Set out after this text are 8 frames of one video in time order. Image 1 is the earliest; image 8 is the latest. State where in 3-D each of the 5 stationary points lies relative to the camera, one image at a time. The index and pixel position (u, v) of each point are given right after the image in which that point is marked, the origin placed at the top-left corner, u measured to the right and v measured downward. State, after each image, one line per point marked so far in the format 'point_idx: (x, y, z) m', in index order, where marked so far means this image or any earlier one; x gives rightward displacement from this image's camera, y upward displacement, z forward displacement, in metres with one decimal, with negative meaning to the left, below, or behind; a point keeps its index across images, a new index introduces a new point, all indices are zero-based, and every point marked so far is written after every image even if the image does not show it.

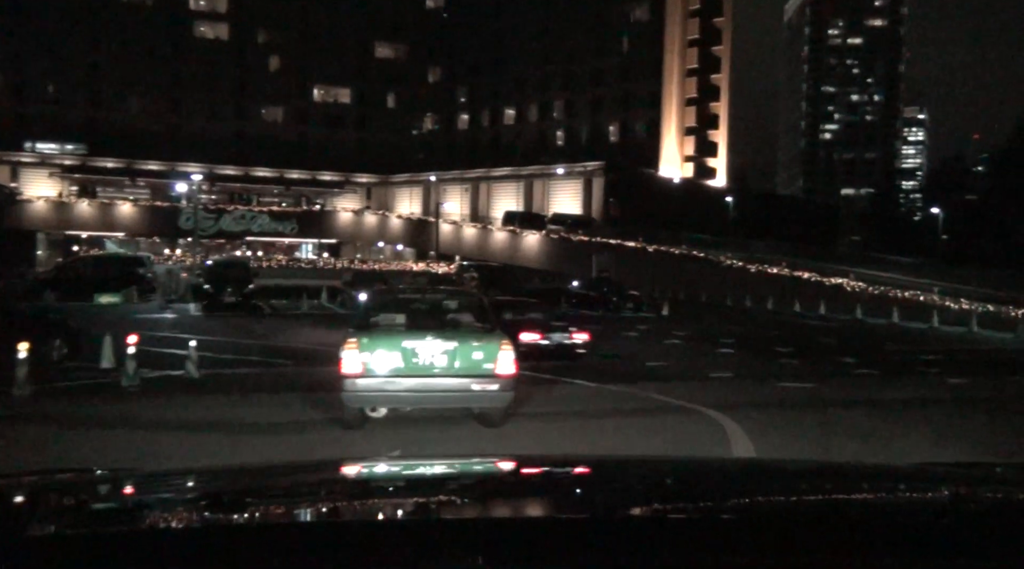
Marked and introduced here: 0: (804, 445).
0: (+4.1, -2.2, +13.2) m
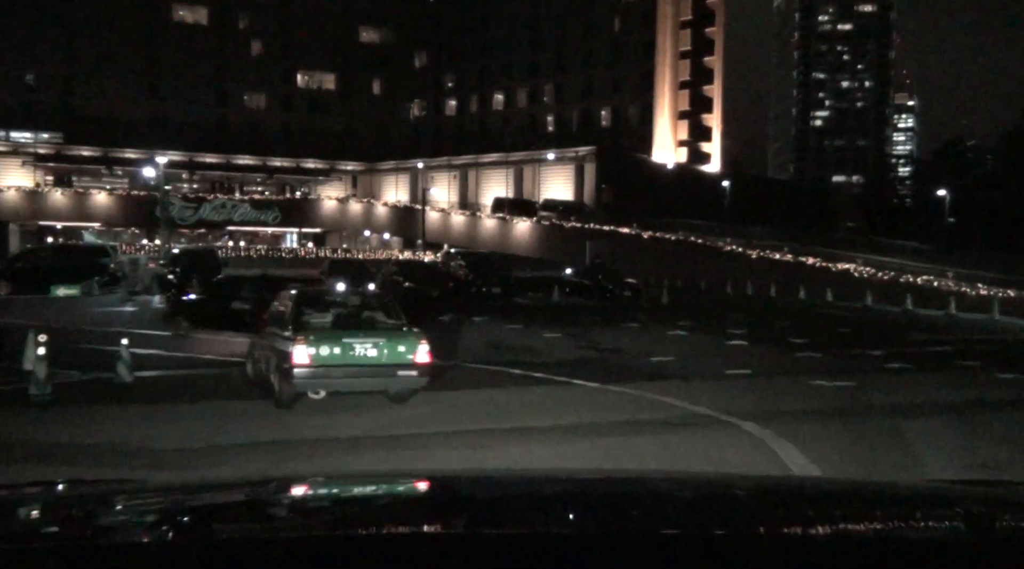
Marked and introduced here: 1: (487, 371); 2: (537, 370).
0: (+3.9, -1.9, +10.8) m
1: (-0.5, -1.8, +20.0) m
2: (+0.5, -1.8, +20.4) m
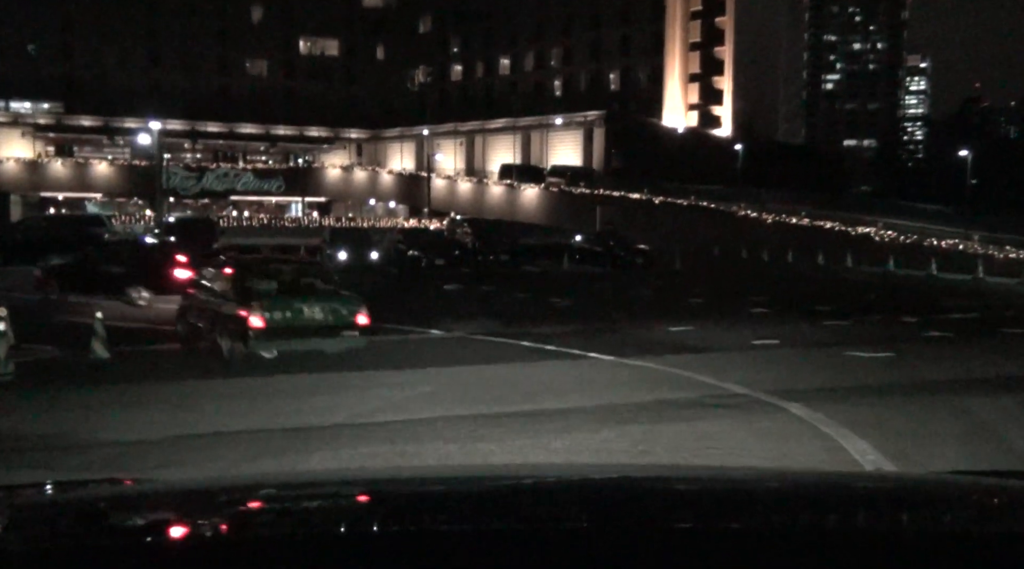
0: (+4.0, -1.5, +9.5) m
1: (-0.3, -1.2, +18.8) m
2: (+0.7, -1.1, +19.2) m
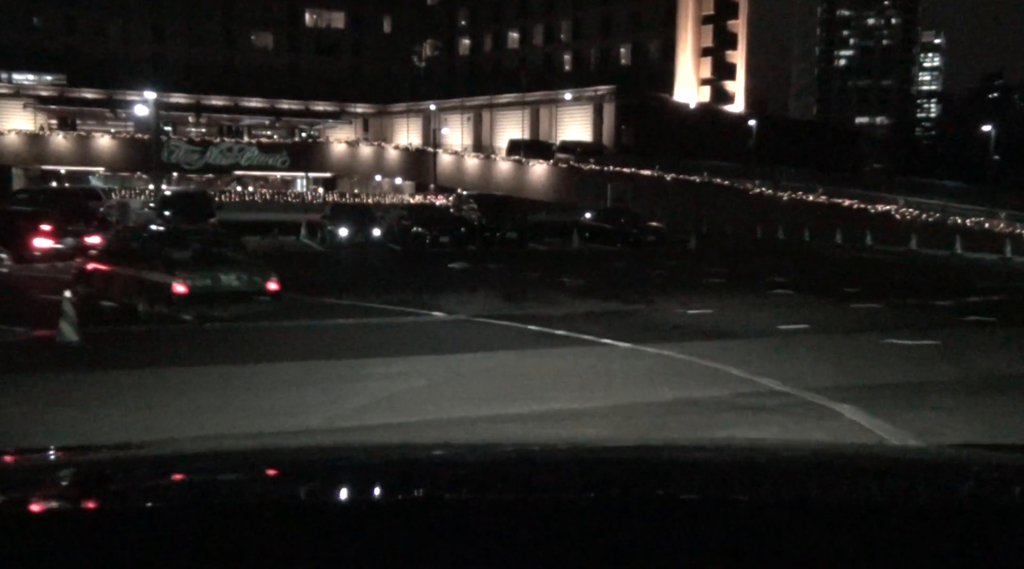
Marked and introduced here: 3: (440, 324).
0: (+4.1, -1.4, +8.3) m
1: (-0.2, -0.8, +17.6) m
2: (+0.9, -0.7, +18.0) m
3: (-1.3, -0.8, +18.6) m
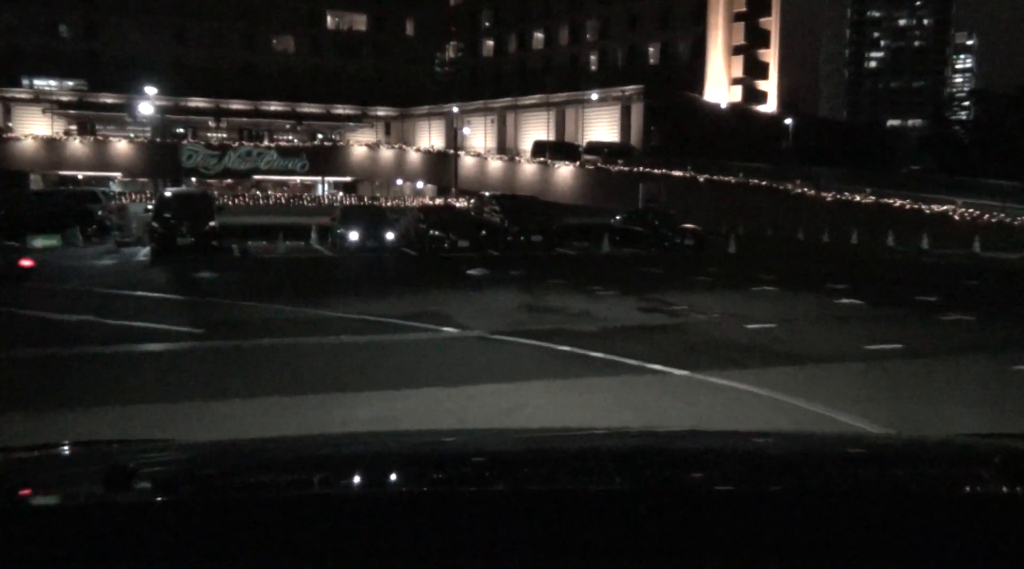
0: (+4.2, -1.5, +5.6) m
1: (+0.2, -0.9, +15.0) m
2: (+1.3, -0.9, +15.3) m
3: (-0.9, -0.9, +16.0) m
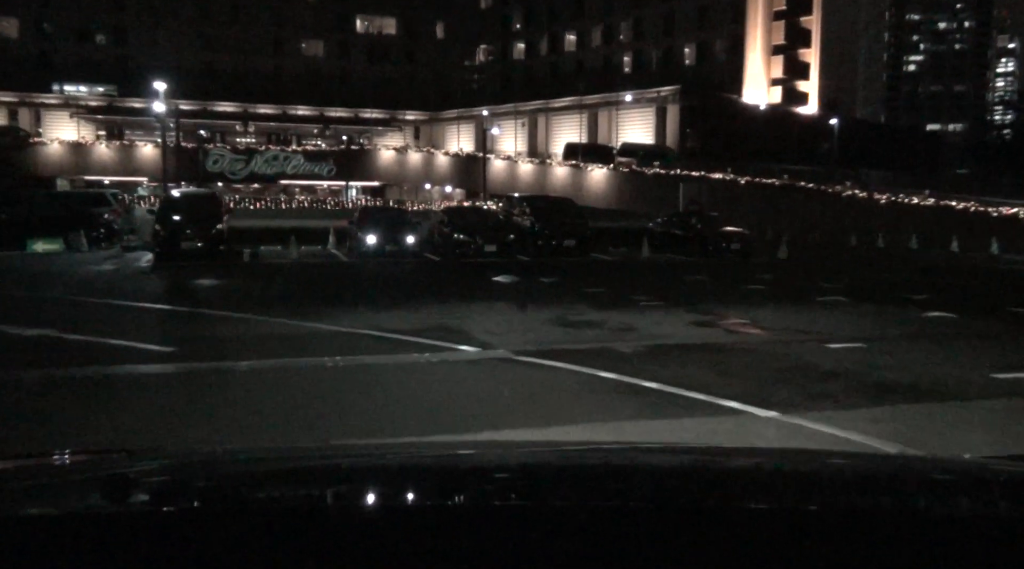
0: (+4.3, -1.6, +3.1) m
1: (+0.6, -1.1, +12.6) m
2: (+1.7, -1.0, +12.9) m
3: (-0.5, -1.1, +13.7) m
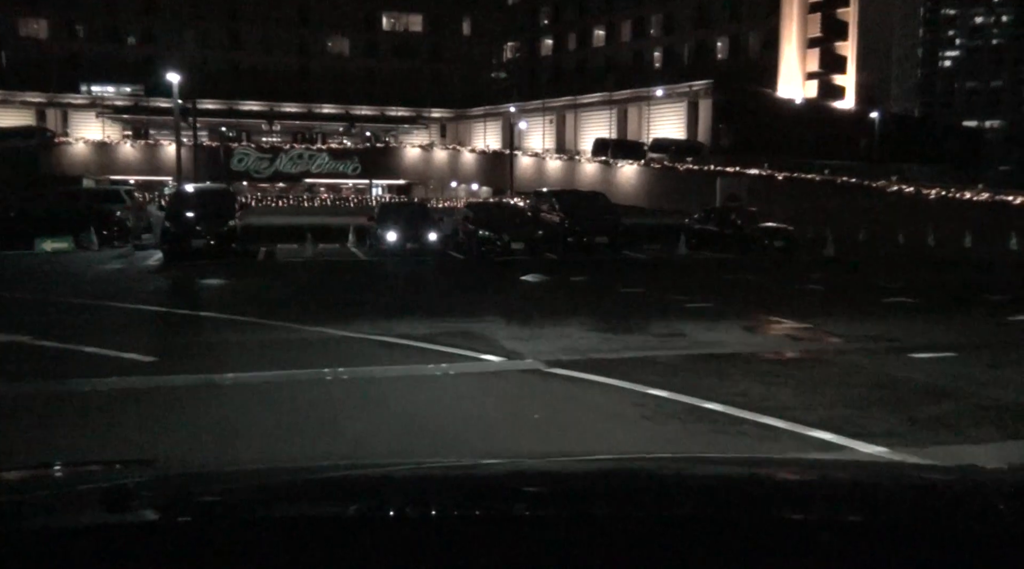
0: (+4.4, -1.6, +1.4) m
1: (+0.9, -1.1, +11.0) m
2: (+2.0, -1.0, +11.3) m
3: (-0.1, -1.1, +12.1) m
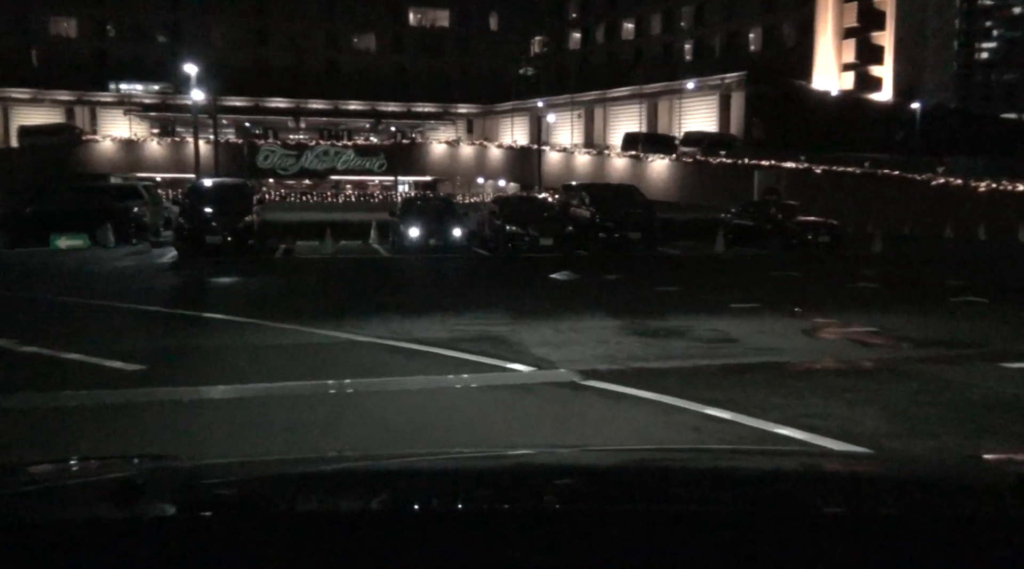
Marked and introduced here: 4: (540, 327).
0: (+4.4, -1.6, +0.1) m
1: (+1.3, -1.1, +9.7) m
2: (+2.3, -1.0, +10.0) m
3: (+0.3, -1.1, +10.9) m
4: (+0.3, -0.7, +14.0) m
